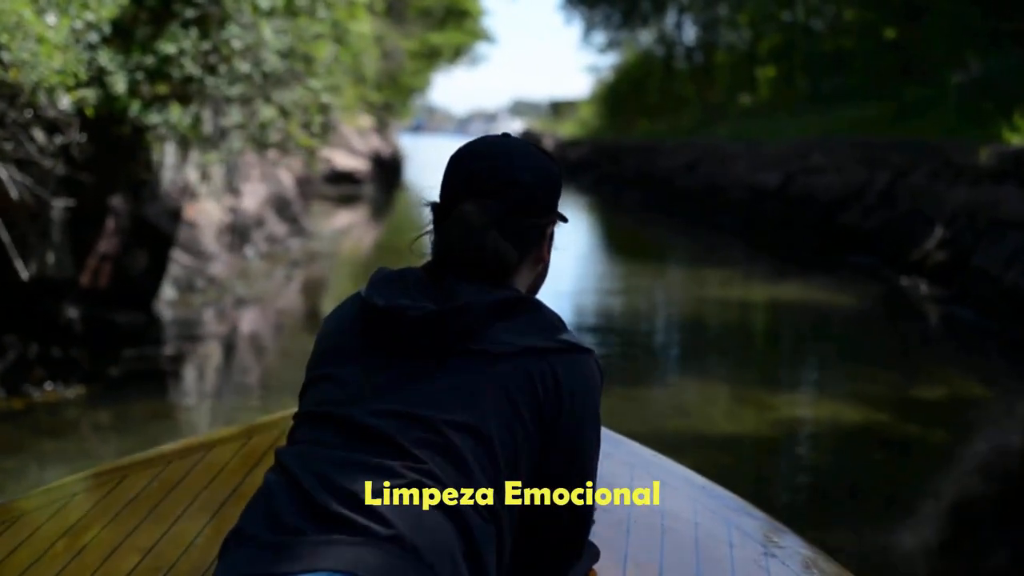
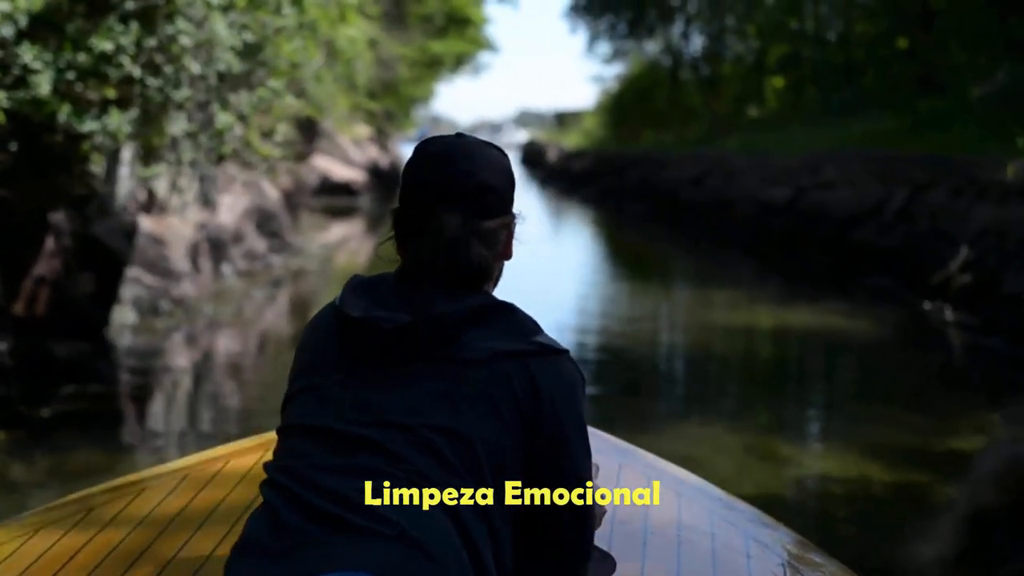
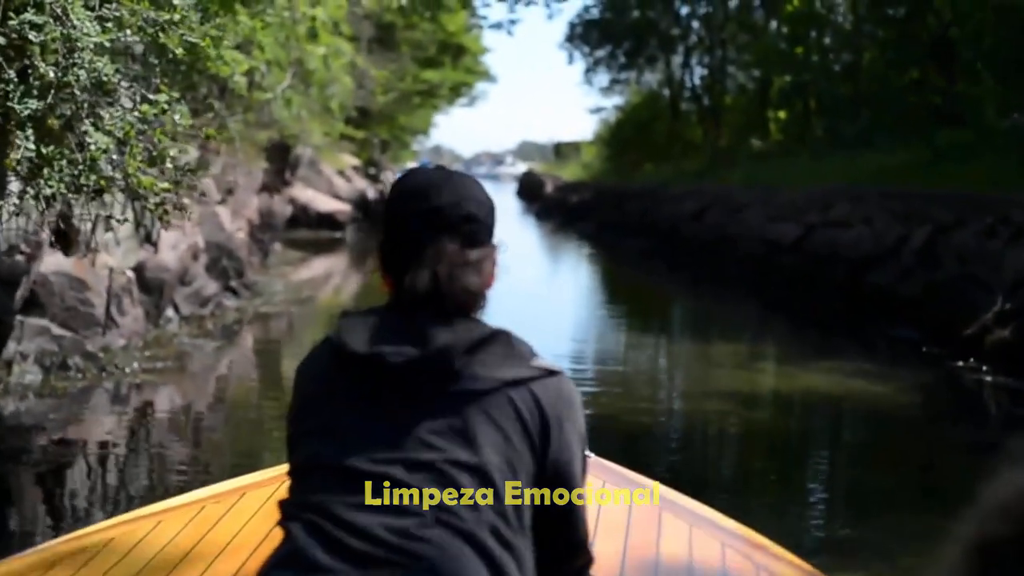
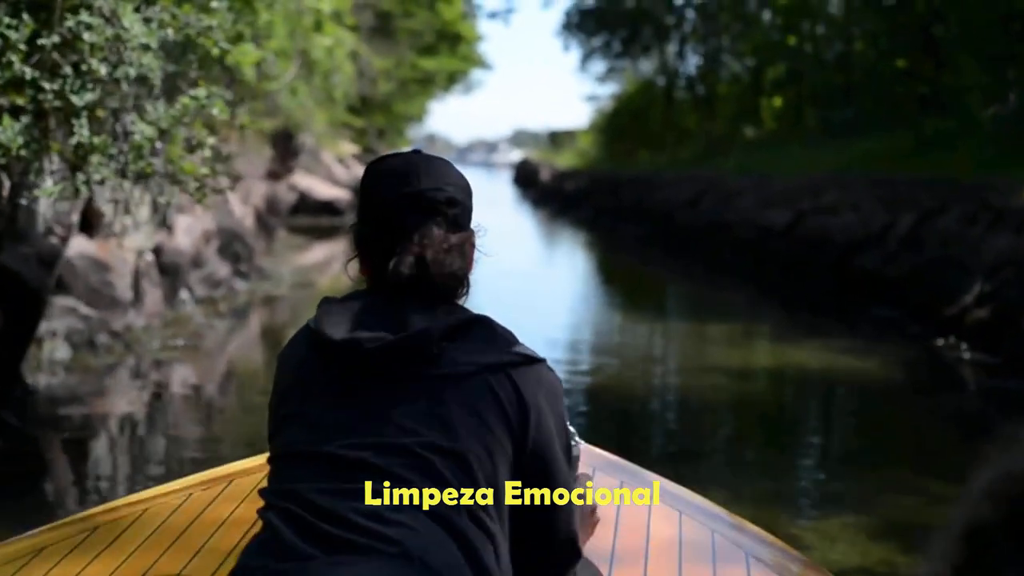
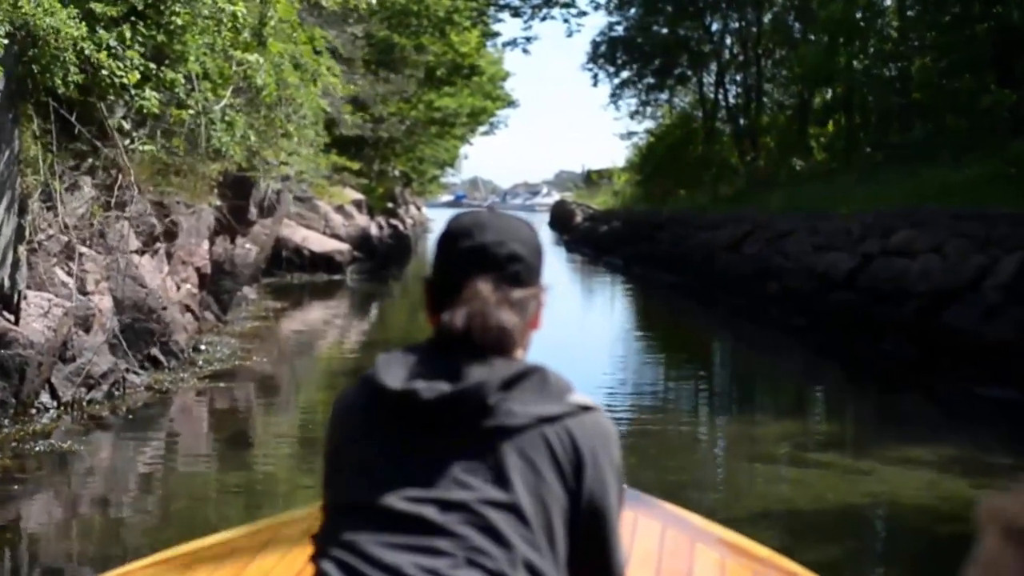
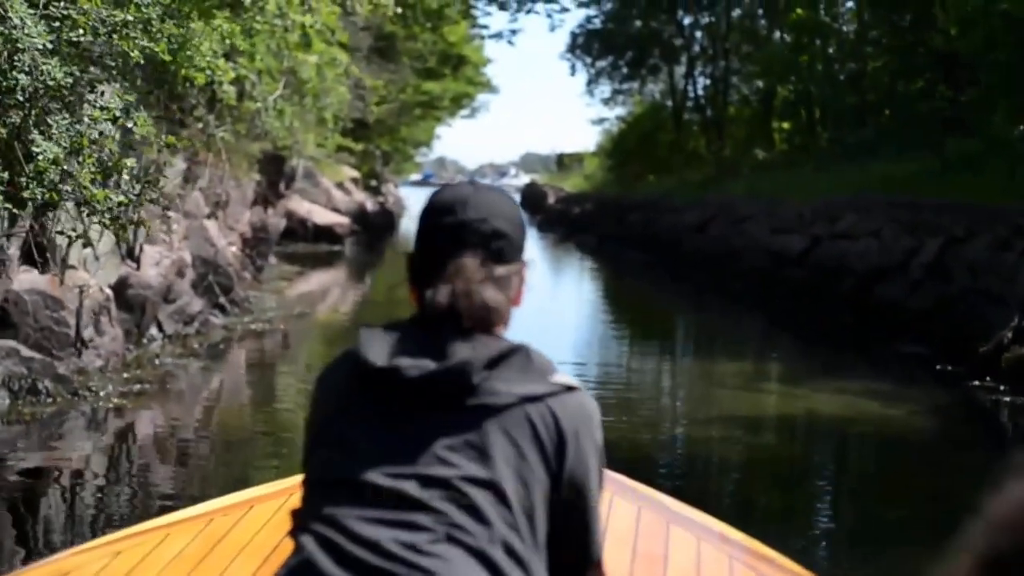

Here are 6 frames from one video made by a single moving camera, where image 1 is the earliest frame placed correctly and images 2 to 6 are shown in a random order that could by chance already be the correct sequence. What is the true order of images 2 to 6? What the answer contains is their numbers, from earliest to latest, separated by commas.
2, 4, 3, 6, 5
